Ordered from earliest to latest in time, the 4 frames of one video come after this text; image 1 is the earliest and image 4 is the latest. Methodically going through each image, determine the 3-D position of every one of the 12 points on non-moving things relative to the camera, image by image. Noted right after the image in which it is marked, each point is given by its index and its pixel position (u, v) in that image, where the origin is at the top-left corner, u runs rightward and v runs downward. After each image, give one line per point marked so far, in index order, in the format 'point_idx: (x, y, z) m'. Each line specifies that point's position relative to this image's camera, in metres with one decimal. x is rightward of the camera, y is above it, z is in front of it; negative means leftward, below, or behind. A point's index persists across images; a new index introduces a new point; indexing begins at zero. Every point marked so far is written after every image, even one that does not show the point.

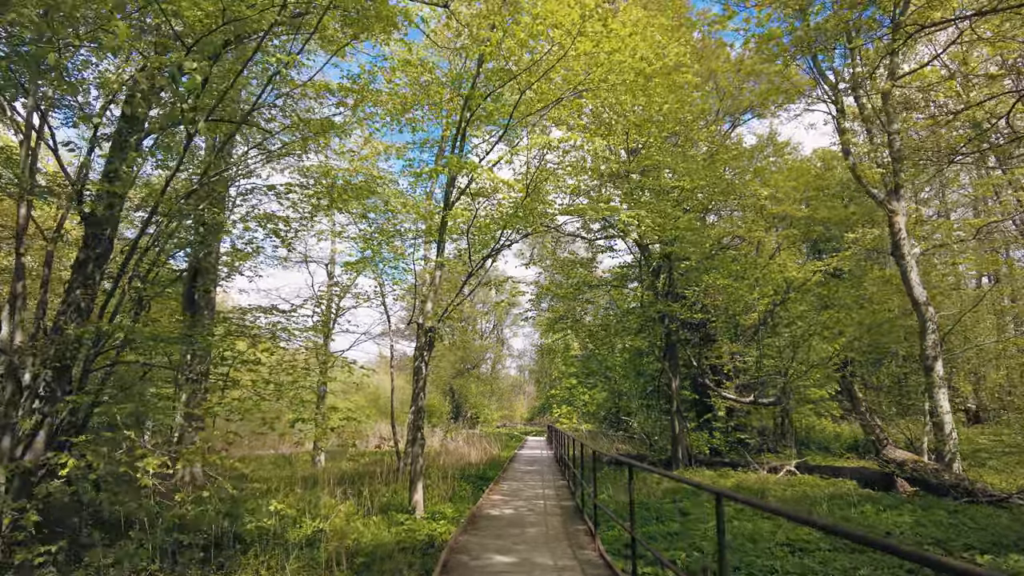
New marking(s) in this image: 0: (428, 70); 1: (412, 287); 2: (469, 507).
0: (-1.1, +2.9, +8.7) m
1: (-1.9, 0.0, +12.6) m
2: (-0.5, -2.6, +7.8) m
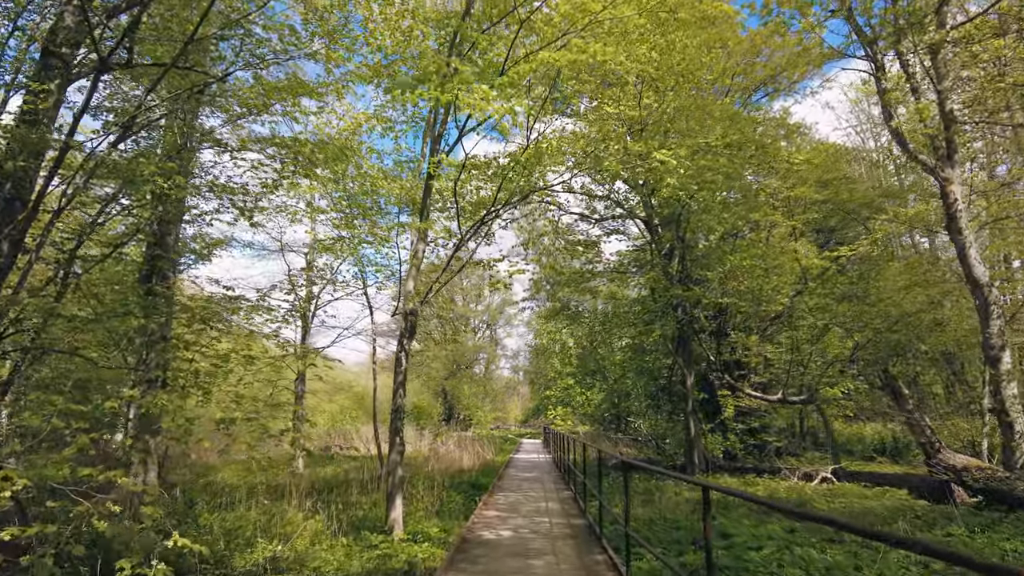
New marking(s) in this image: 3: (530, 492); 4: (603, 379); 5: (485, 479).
0: (-1.2, +3.2, +7.5) m
1: (-2.0, +0.3, +11.3) m
2: (-0.5, -2.4, +6.6) m
3: (+0.3, -2.9, +9.1) m
4: (+2.5, -2.5, +17.8) m
5: (-0.5, -3.3, +11.3) m
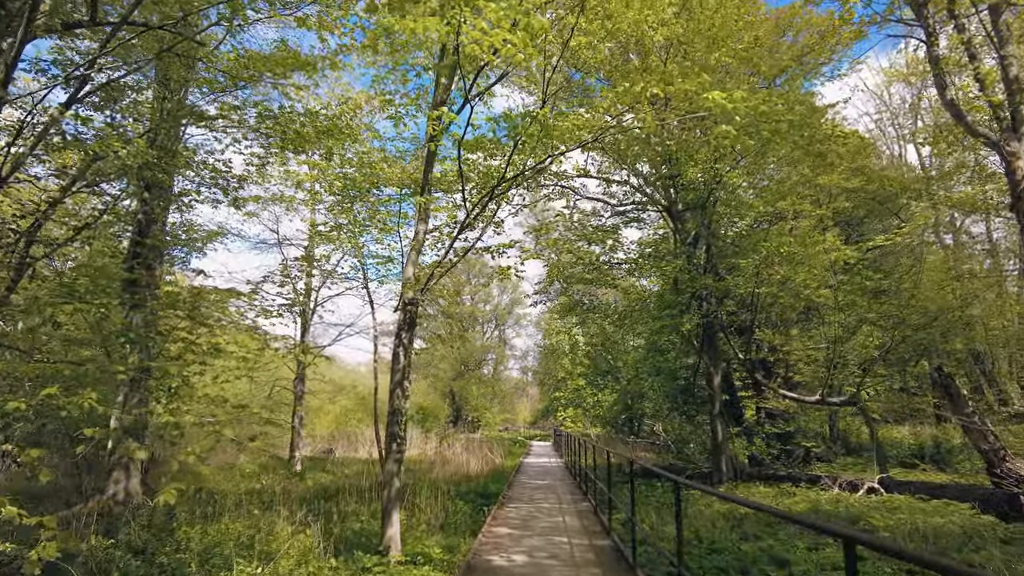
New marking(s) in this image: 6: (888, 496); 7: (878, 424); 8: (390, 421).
0: (-1.0, +3.3, +6.7) m
1: (-1.8, +0.4, +10.5) m
2: (-0.4, -2.3, +5.8) m
3: (+0.4, -2.8, +8.3) m
4: (+2.7, -2.4, +17.0) m
5: (-0.3, -3.2, +10.5) m
6: (+4.3, -2.4, +7.5) m
7: (+7.5, -2.8, +13.3) m
8: (-1.2, -1.3, +6.5) m
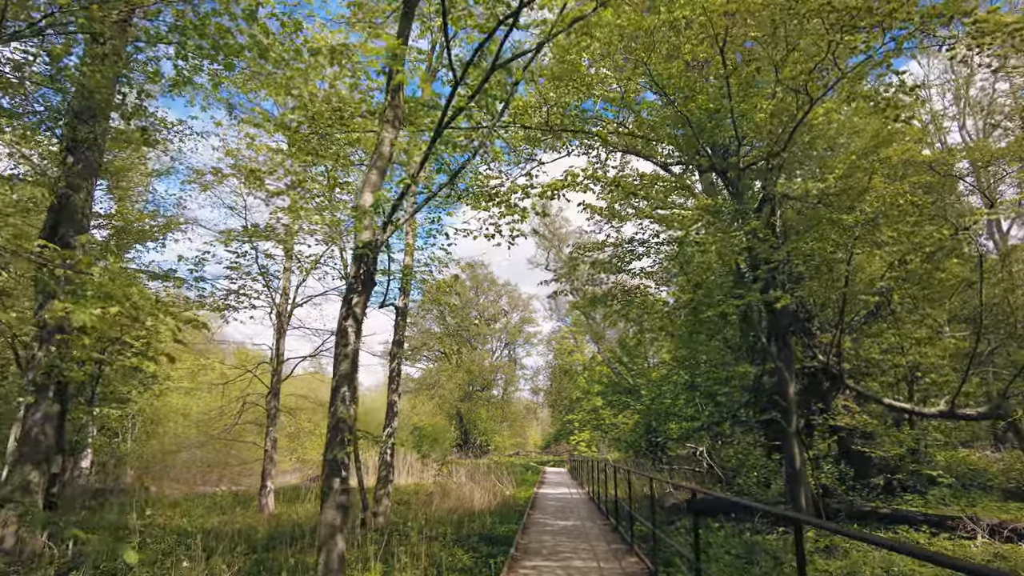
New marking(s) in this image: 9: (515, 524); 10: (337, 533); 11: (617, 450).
0: (-1.0, +3.6, +4.7) m
1: (-1.7, +0.5, +8.4) m
2: (-0.3, -1.9, +3.5) m
3: (+0.6, -2.5, +6.1) m
4: (+3.0, -2.4, +14.7) m
5: (-0.1, -3.0, +8.2) m
6: (+4.4, -2.1, +5.2) m
7: (+7.7, -2.7, +10.9) m
8: (-1.1, -1.0, +4.4) m
9: (0.0, -3.1, +8.5) m
10: (-1.0, -1.5, +4.2) m
11: (+2.9, -4.4, +17.7) m
